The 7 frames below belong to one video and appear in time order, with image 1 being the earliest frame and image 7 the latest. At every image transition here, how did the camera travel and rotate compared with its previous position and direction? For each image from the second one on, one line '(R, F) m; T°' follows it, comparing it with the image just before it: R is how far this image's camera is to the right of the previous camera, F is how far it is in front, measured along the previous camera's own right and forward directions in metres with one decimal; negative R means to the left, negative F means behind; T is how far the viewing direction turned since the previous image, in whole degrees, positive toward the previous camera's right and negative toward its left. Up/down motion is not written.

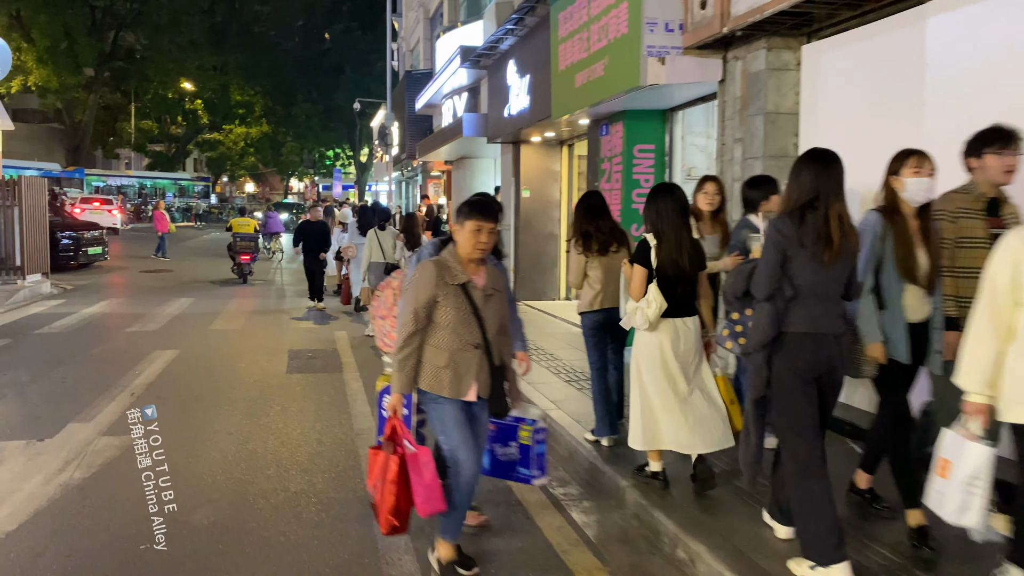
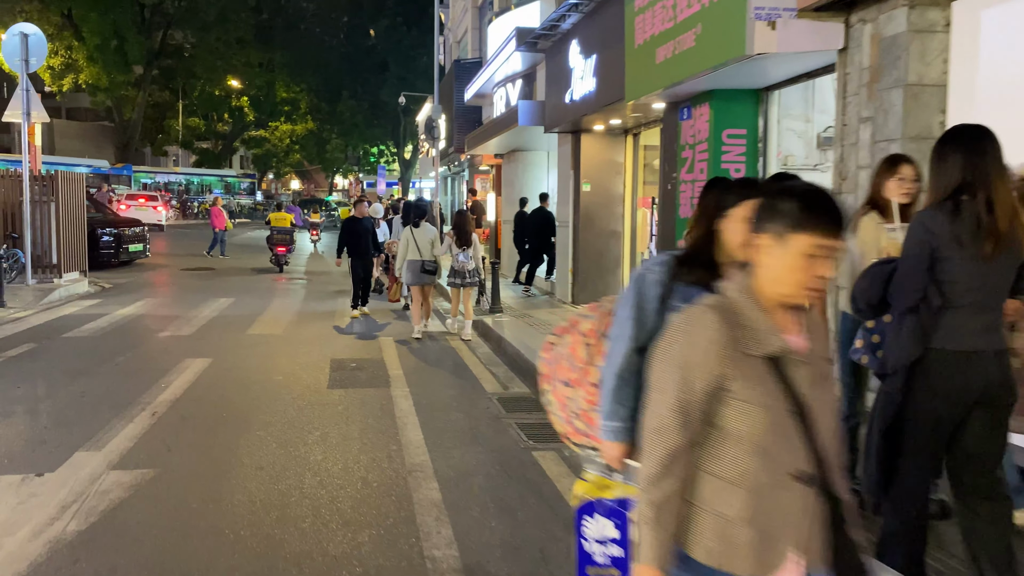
(-0.3, +1.1) m; -3°
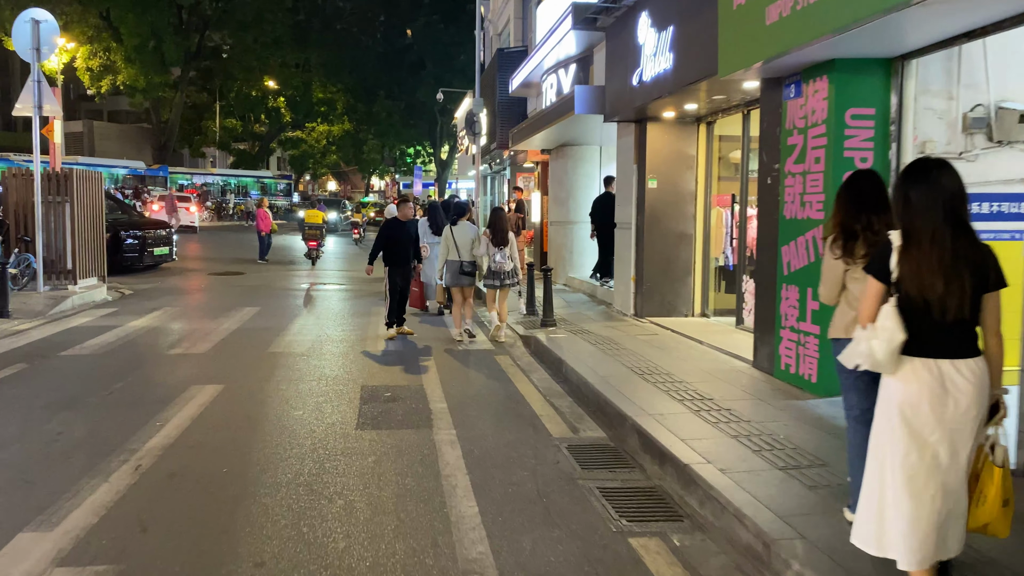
(-0.3, +1.5) m; -2°
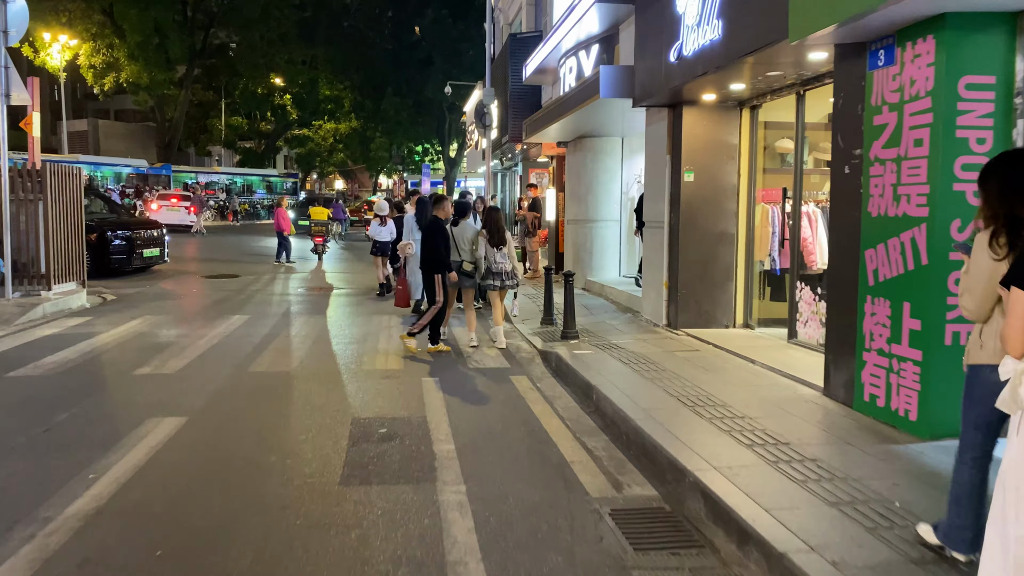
(-0.1, +1.3) m; -1°
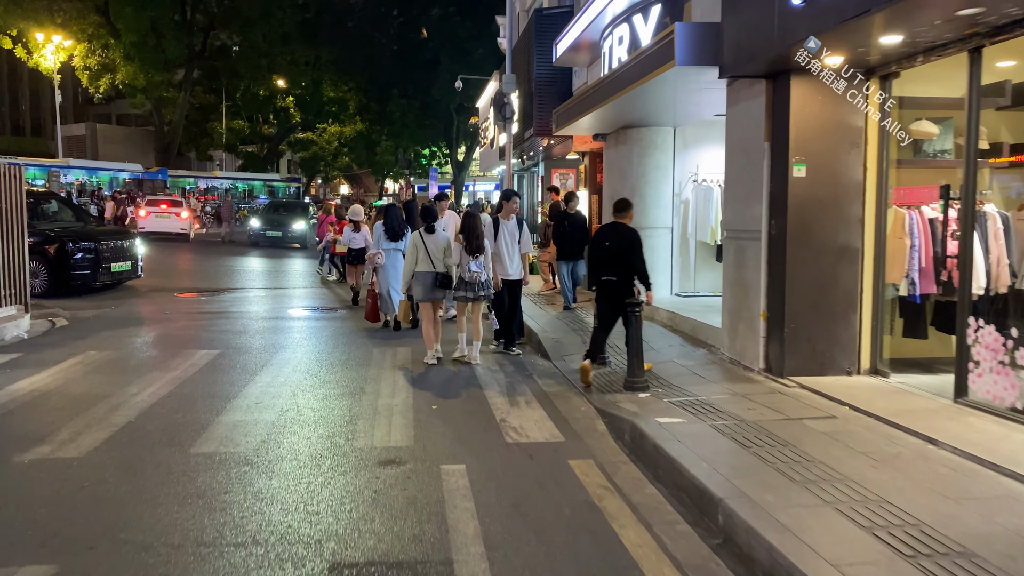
(-0.4, +2.5) m; 0°
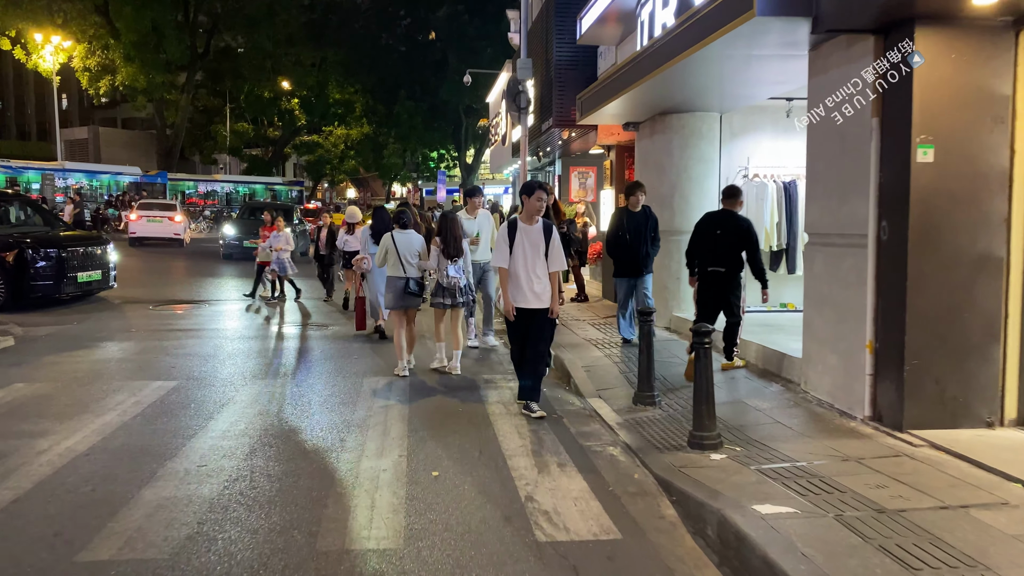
(-0.1, +1.8) m; -1°
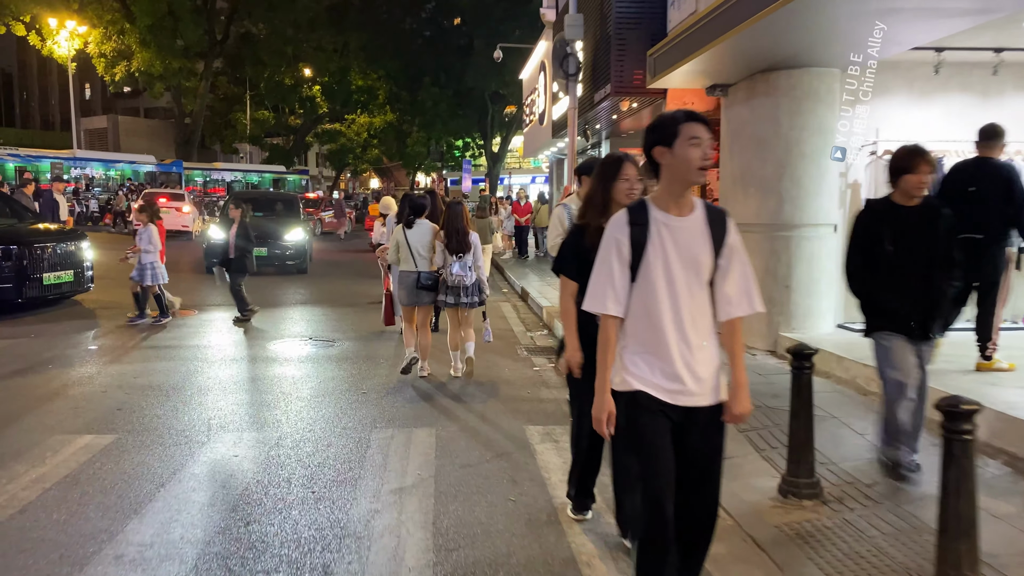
(-0.3, +2.4) m; -2°
